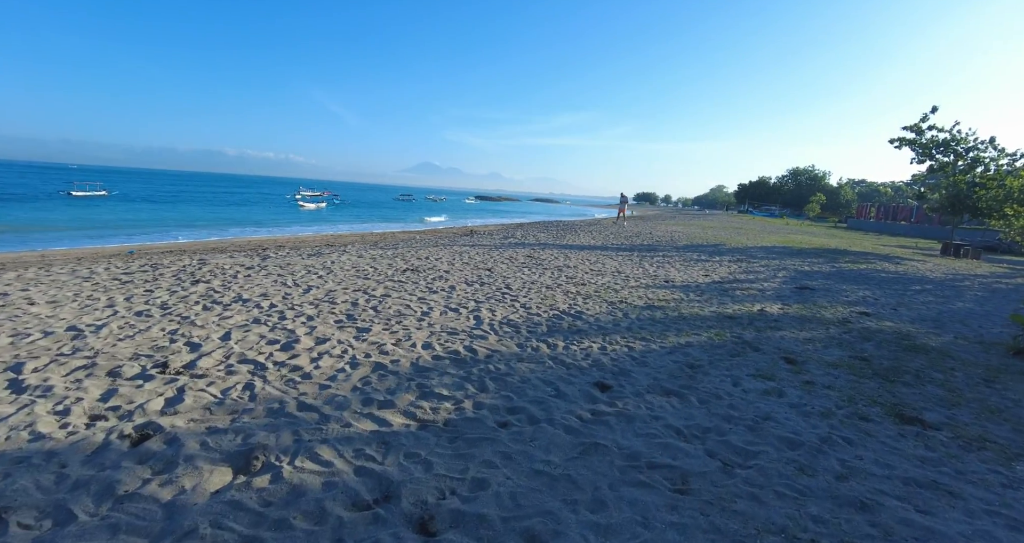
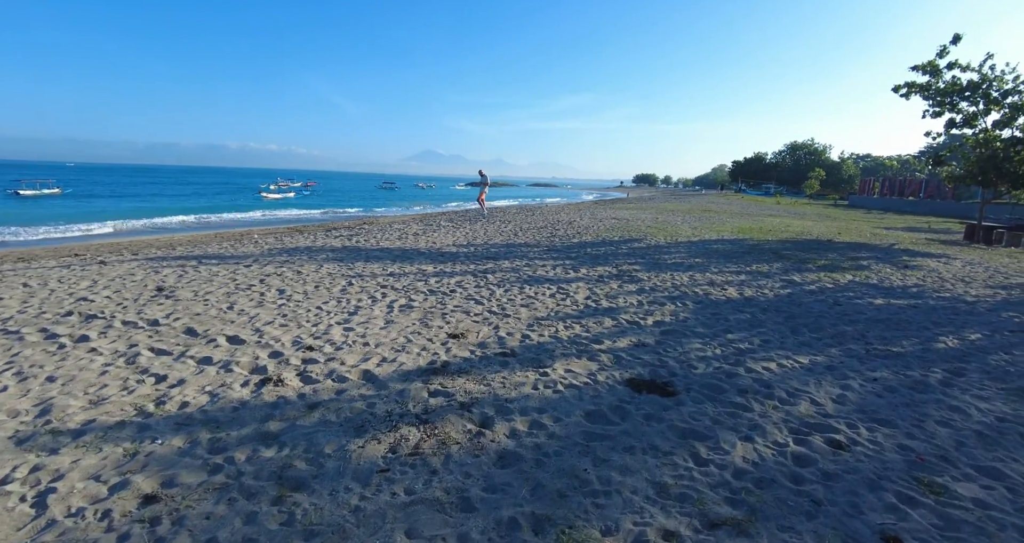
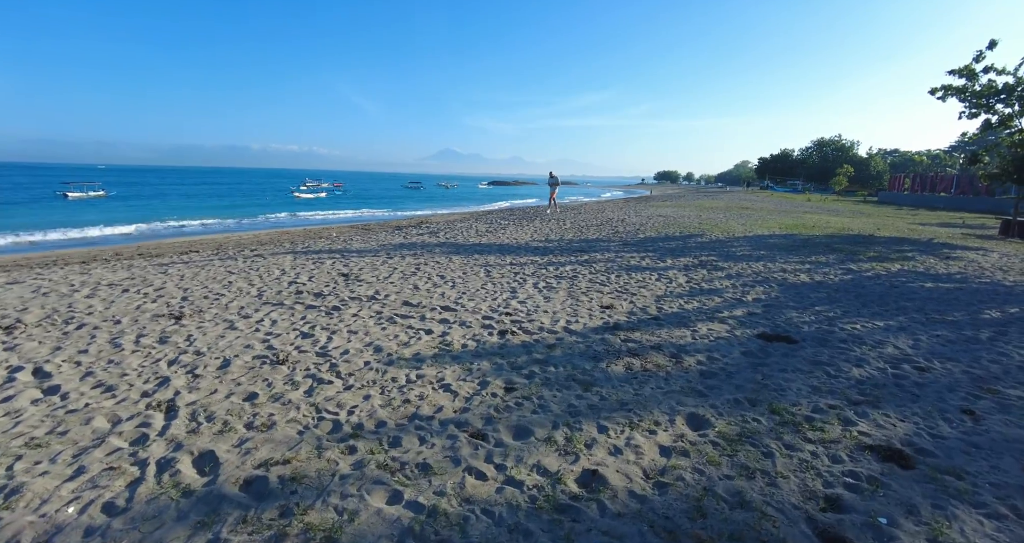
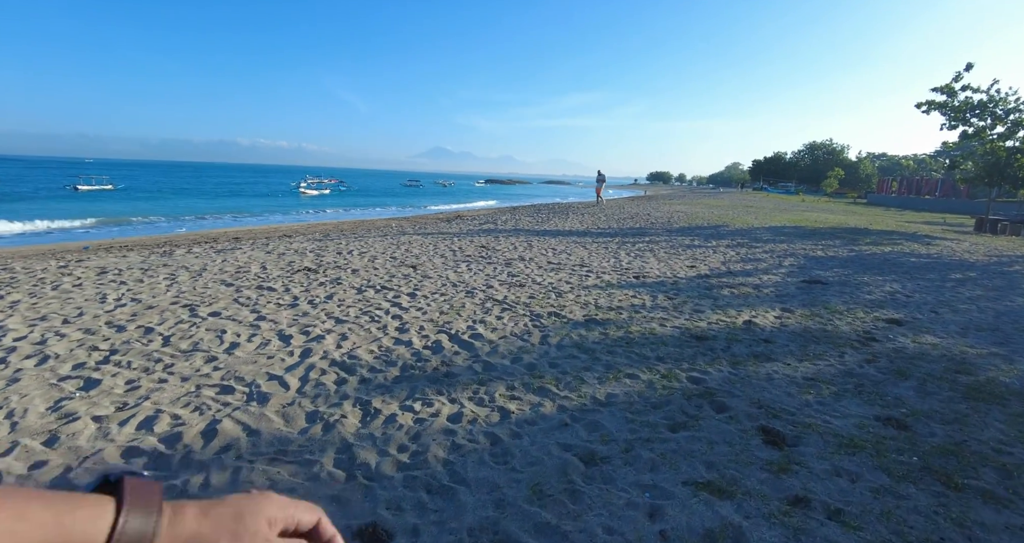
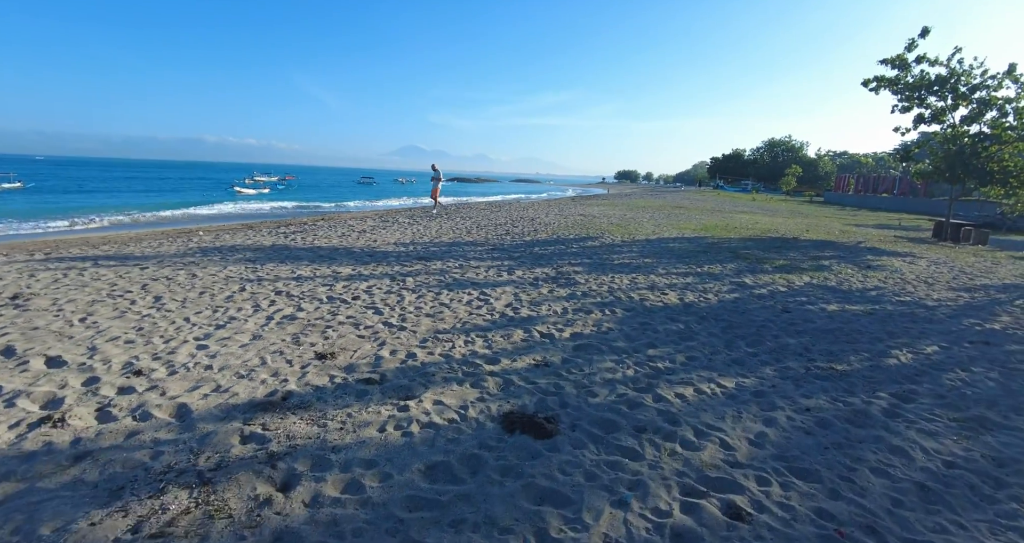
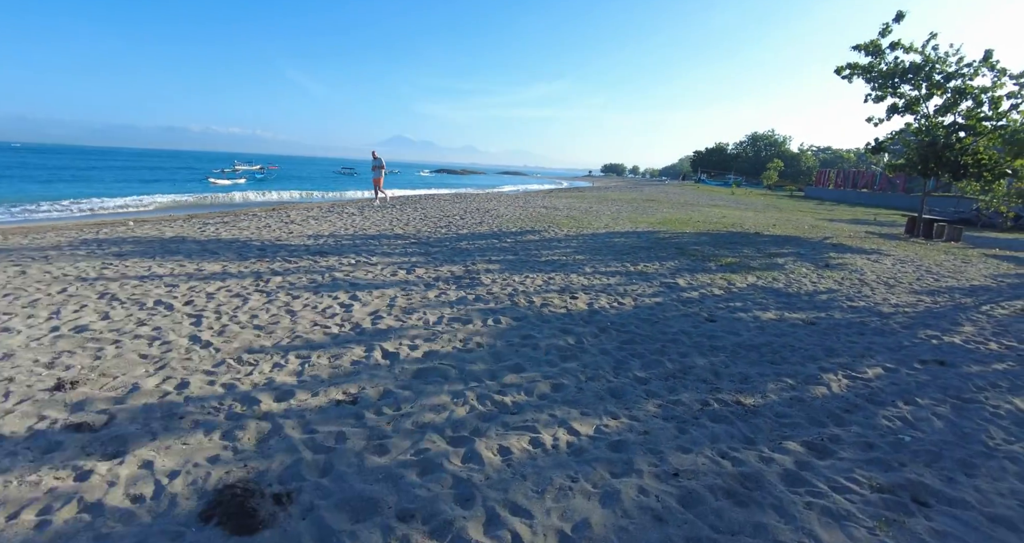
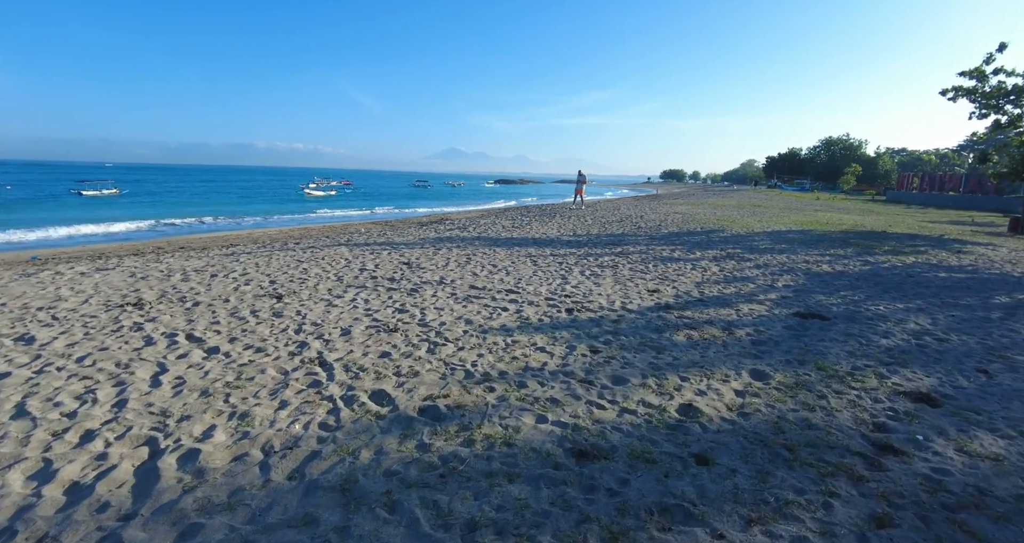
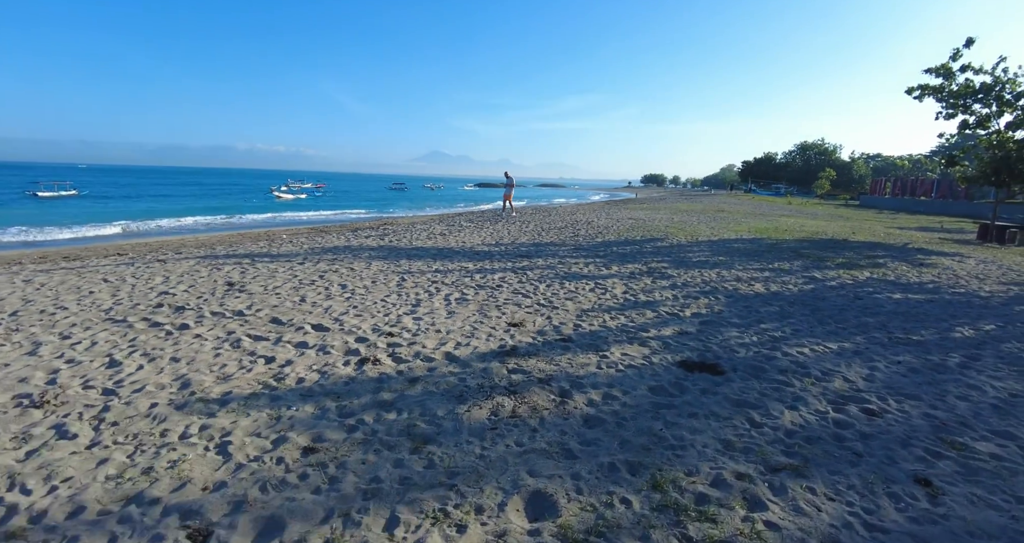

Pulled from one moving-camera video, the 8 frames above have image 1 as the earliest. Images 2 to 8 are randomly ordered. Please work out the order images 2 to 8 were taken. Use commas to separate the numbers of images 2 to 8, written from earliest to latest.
4, 7, 3, 8, 2, 5, 6
